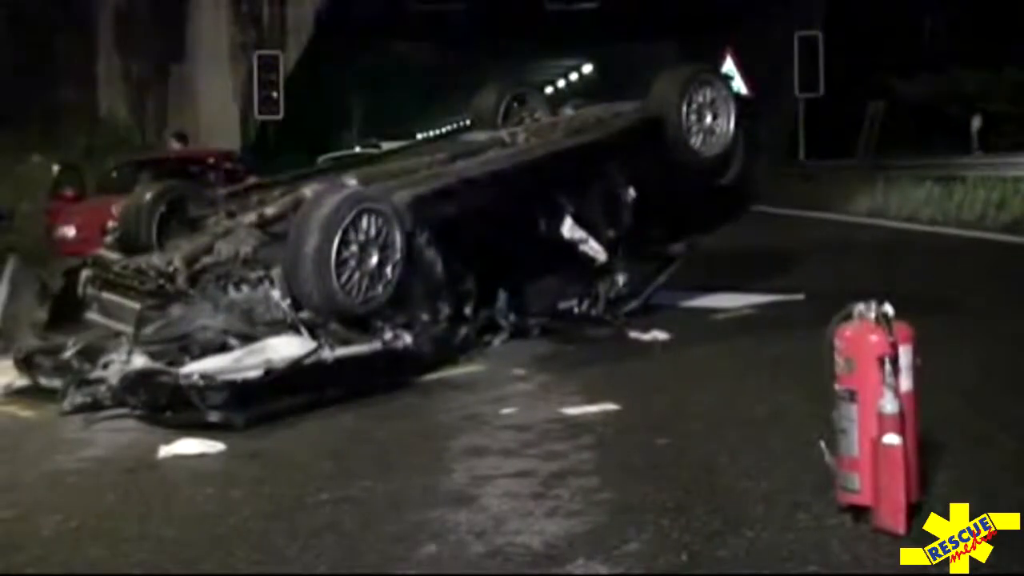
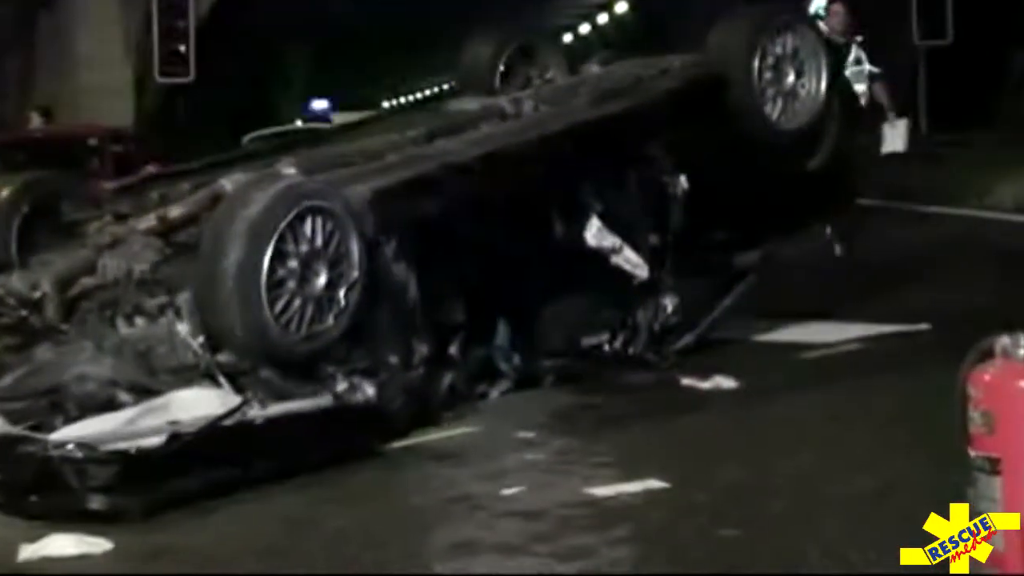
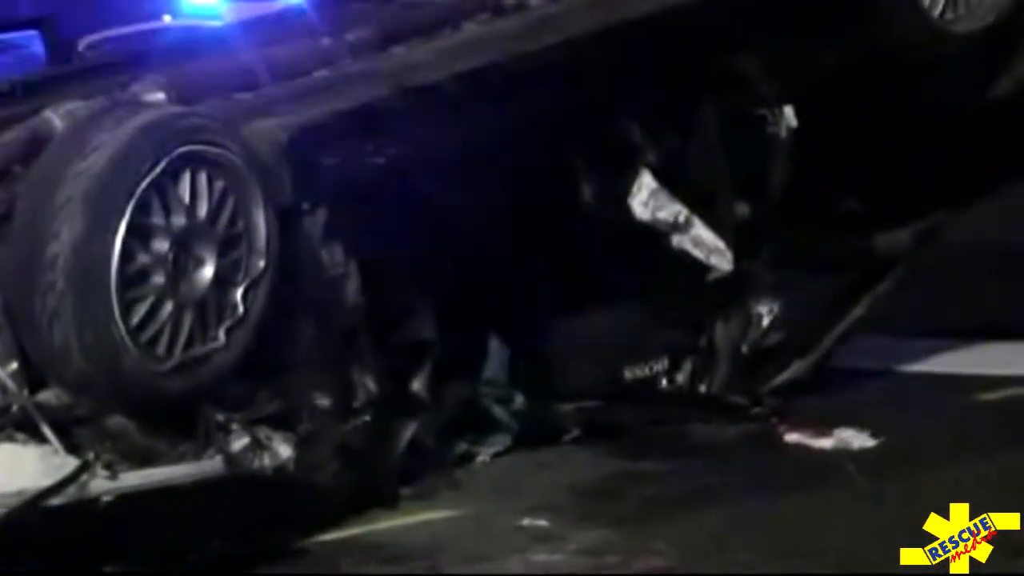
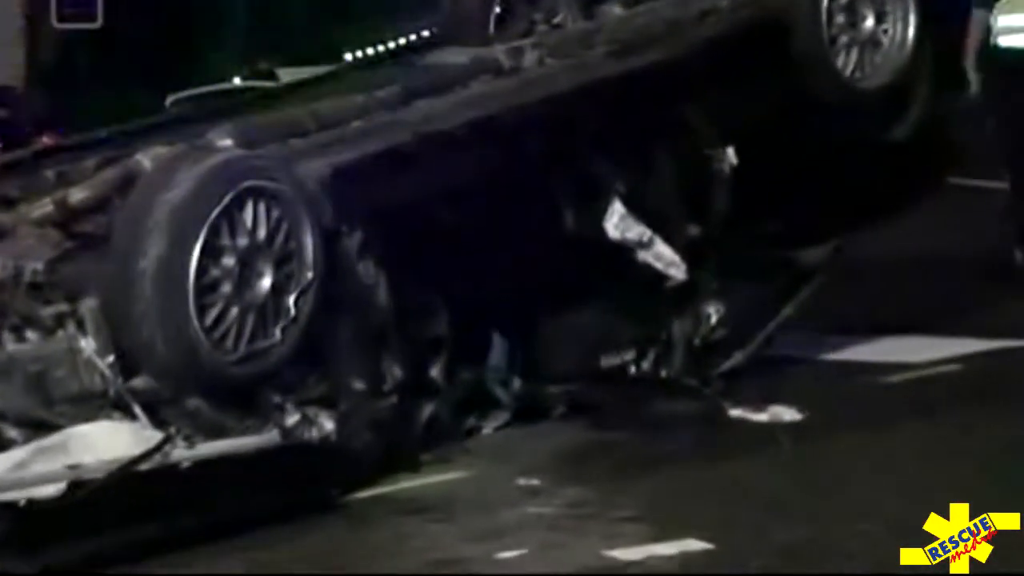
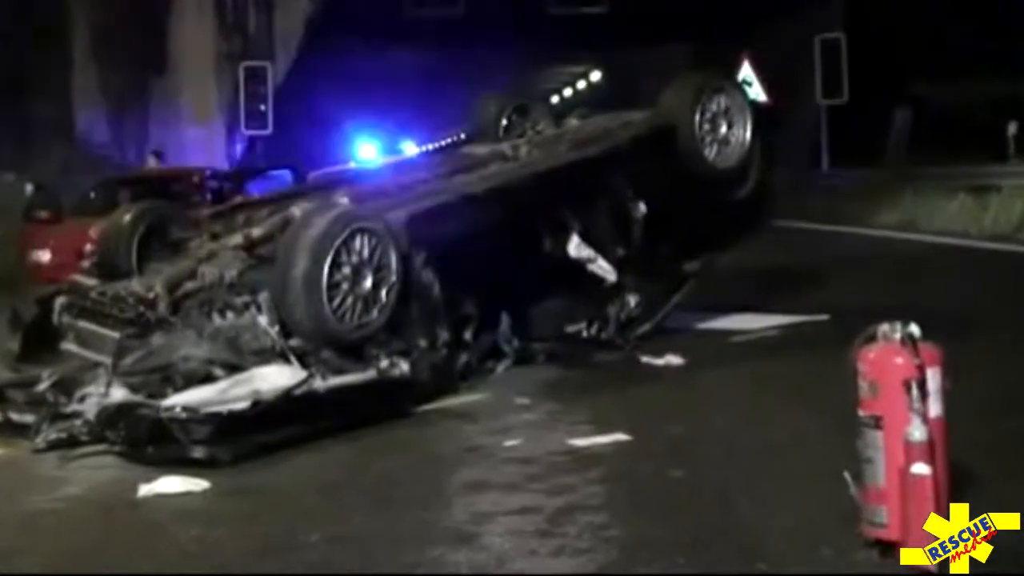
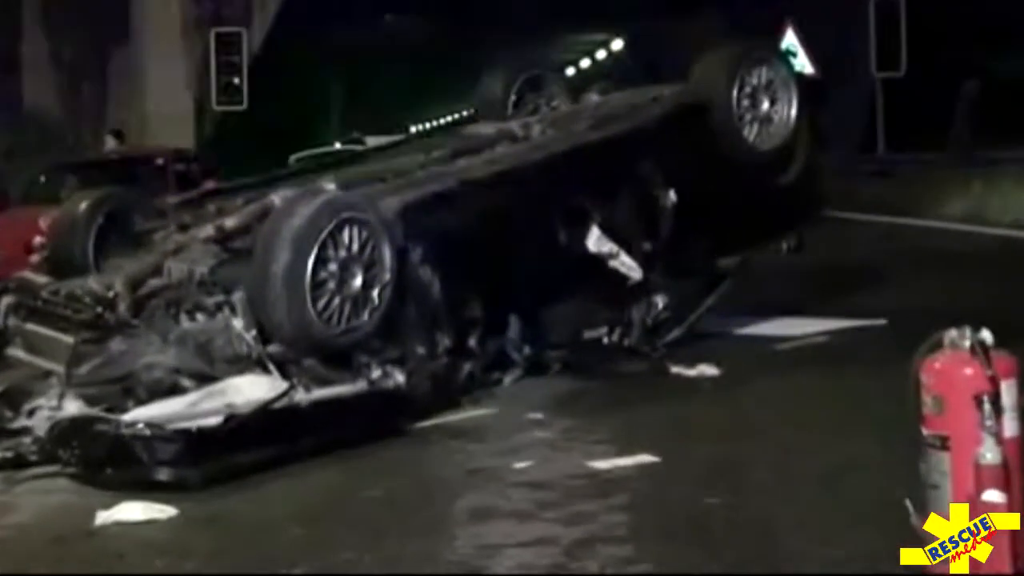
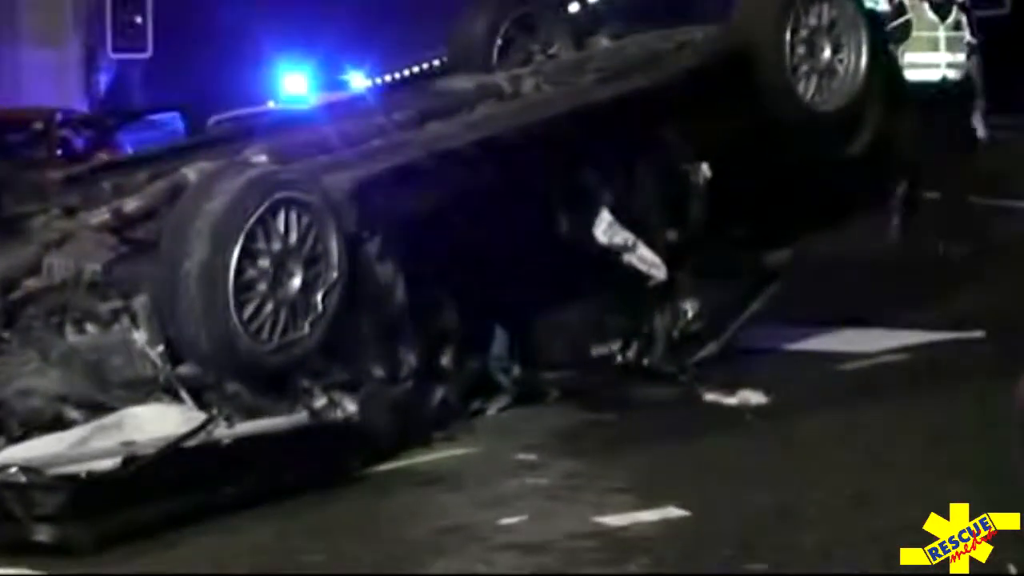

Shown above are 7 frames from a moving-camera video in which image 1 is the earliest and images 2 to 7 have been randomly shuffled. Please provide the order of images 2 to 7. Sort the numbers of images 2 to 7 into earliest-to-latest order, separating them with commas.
5, 6, 2, 7, 4, 3
